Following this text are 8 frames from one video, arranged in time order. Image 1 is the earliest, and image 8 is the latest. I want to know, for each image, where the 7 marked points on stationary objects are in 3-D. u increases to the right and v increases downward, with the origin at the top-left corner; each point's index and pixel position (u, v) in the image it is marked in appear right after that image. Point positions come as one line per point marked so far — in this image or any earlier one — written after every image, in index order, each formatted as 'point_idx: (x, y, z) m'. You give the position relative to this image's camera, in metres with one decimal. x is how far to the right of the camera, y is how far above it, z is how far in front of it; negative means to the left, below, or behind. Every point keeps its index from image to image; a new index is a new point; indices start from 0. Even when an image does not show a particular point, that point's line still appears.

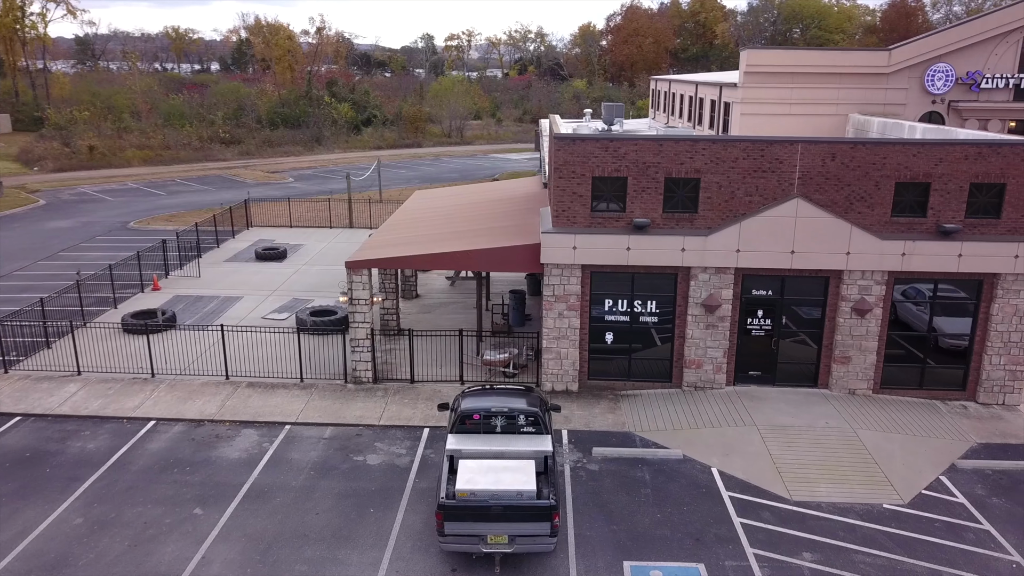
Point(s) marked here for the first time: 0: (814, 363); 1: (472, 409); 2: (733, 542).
0: (+7.1, -1.8, +19.1) m
1: (-0.7, -2.1, +14.0) m
2: (+3.7, -4.2, +13.4) m
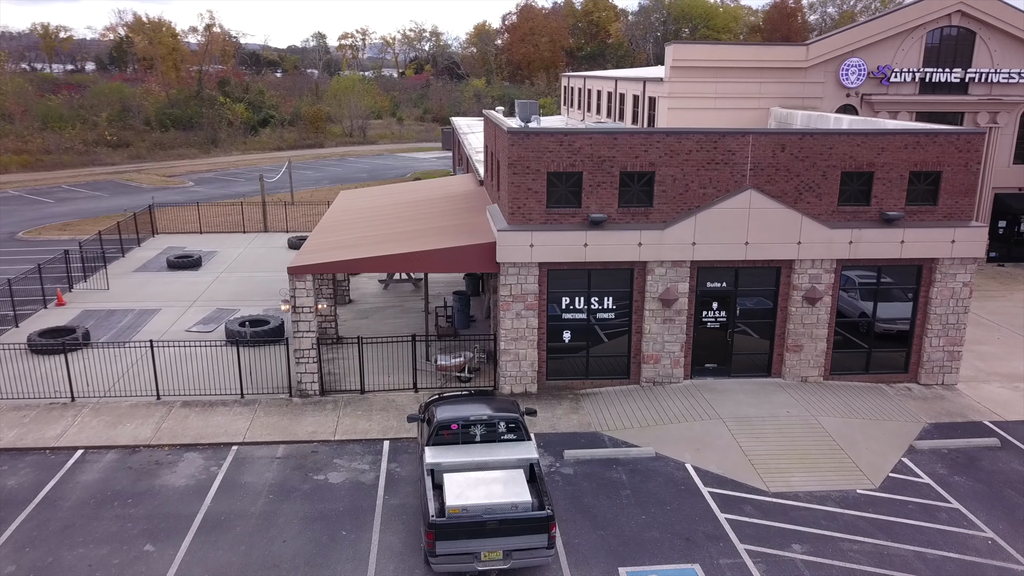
0: (+6.1, -1.5, +19.3) m
1: (-1.0, -2.1, +13.2) m
2: (+3.5, -4.1, +13.2) m
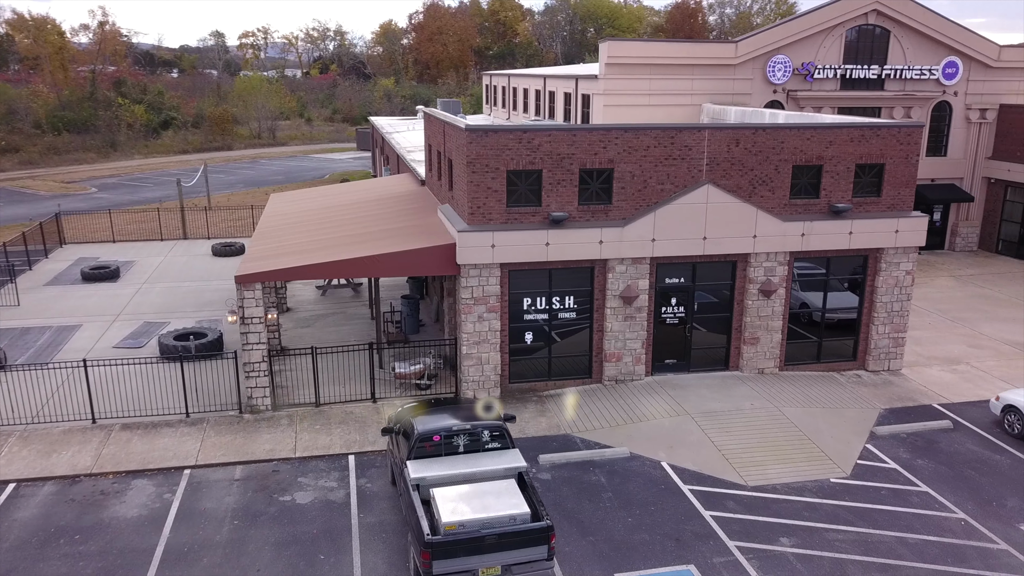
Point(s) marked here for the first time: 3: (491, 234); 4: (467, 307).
0: (+5.1, -1.4, +19.4) m
1: (-1.2, -2.2, +12.6) m
2: (+3.2, -4.0, +13.1) m
3: (-0.4, +1.1, +17.0) m
4: (-0.9, -0.4, +17.4) m
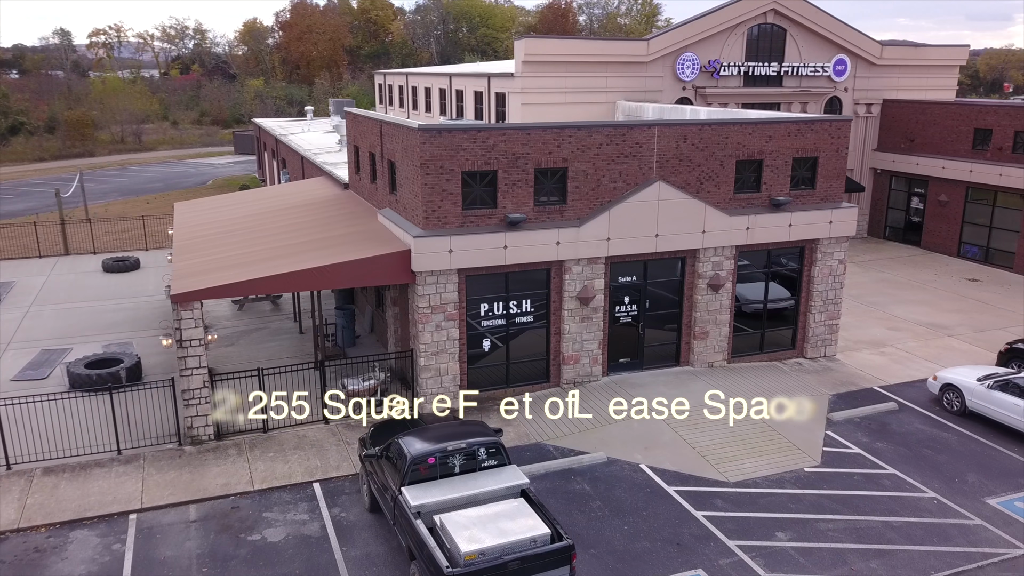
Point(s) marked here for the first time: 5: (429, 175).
0: (+3.9, -1.3, +19.5) m
1: (-1.3, -2.4, +11.8) m
2: (+3.2, -4.0, +12.9) m
3: (-1.3, +1.0, +16.2) m
4: (-1.8, -0.6, +16.5) m
5: (-1.6, +2.2, +16.0) m
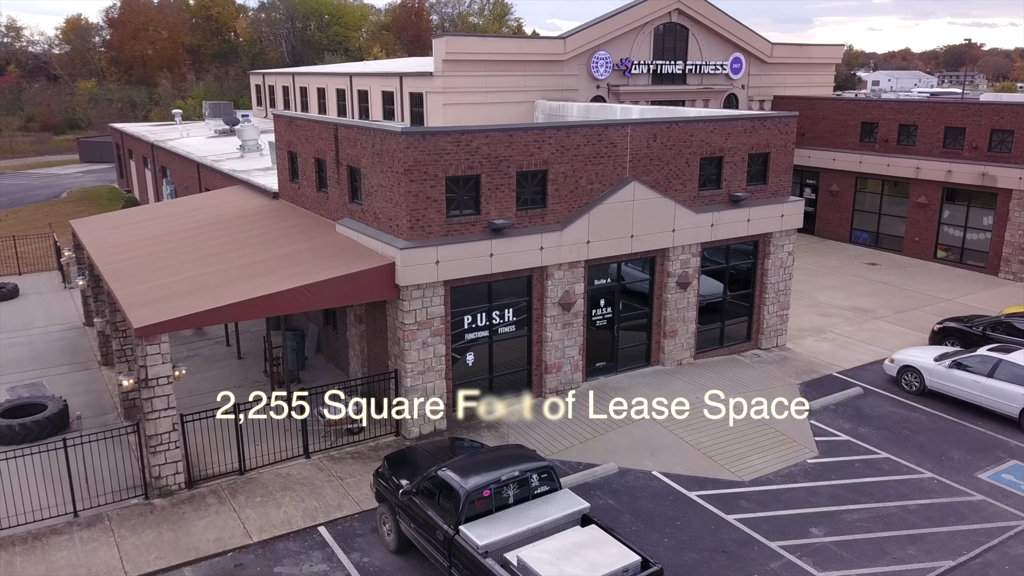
0: (+3.2, -1.3, +19.3) m
1: (-0.5, -2.6, +10.8) m
2: (+3.8, -4.0, +12.8) m
3: (-1.5, +0.7, +15.2) m
4: (-1.9, -0.9, +15.4) m
5: (-1.8, +2.0, +14.9) m
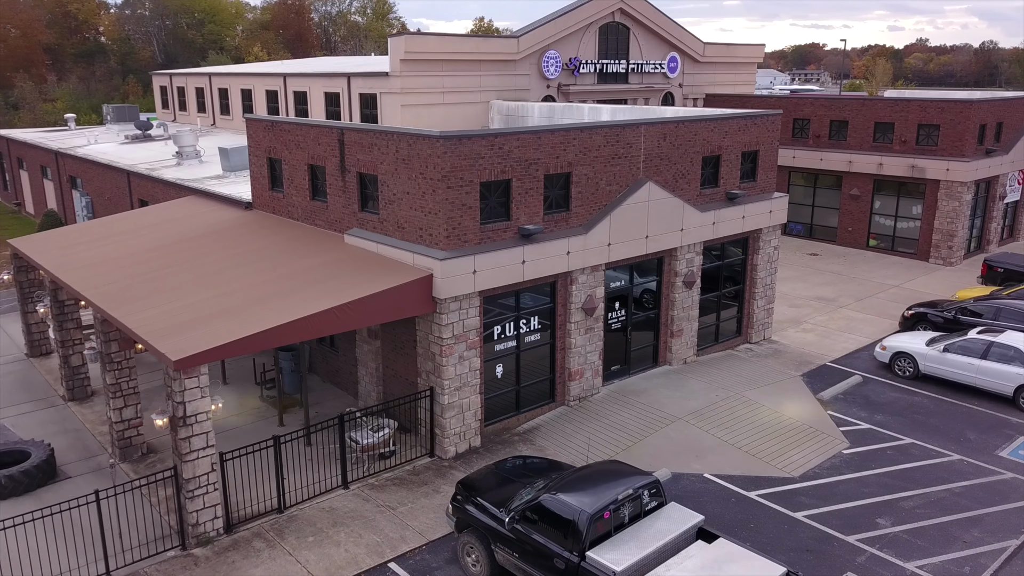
0: (+3.3, -1.3, +19.2) m
1: (+1.1, -2.8, +10.3) m
2: (+5.0, -4.0, +12.8) m
3: (-0.7, +0.5, +14.4) m
4: (-1.1, -1.1, +14.6) m
5: (-1.1, +1.7, +14.1) m
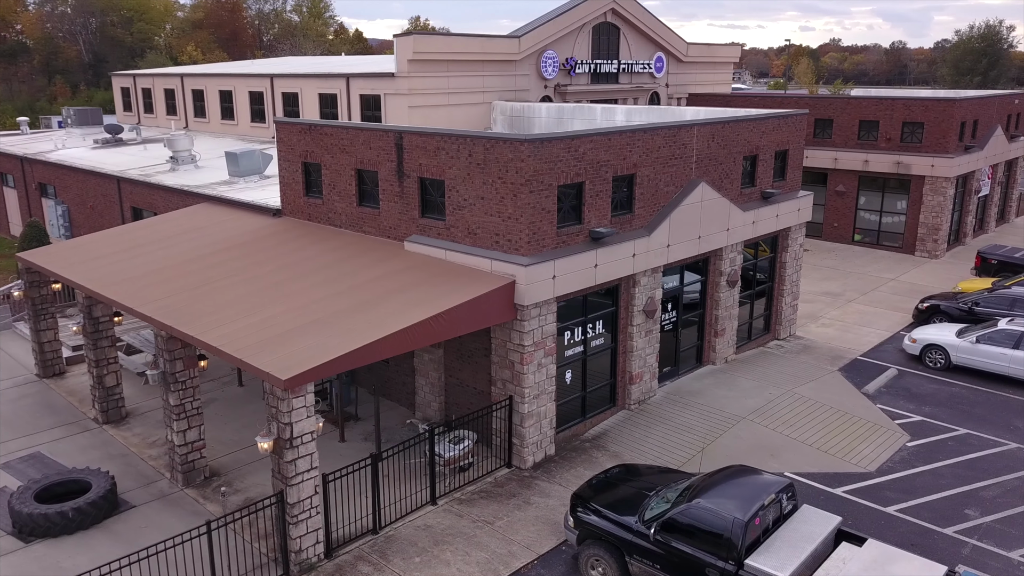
0: (+4.4, -1.3, +19.2) m
1: (+2.9, -2.8, +10.2) m
2: (+6.7, -3.9, +13.1) m
3: (+0.7, +0.4, +14.1) m
4: (+0.3, -1.2, +14.3) m
5: (+0.4, +1.6, +13.8) m
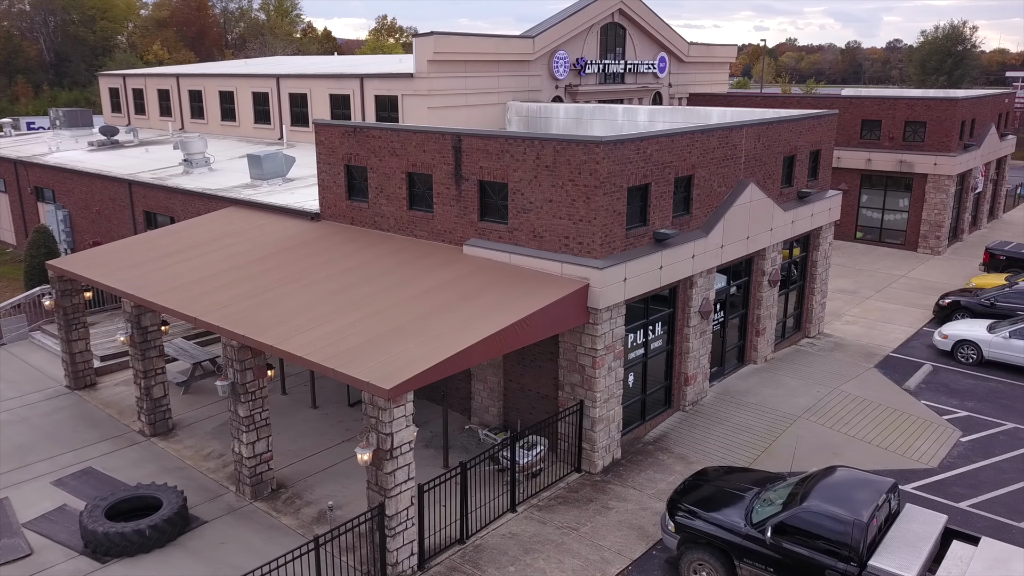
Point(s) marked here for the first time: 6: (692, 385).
0: (+5.4, -1.3, +19.3) m
1: (+4.4, -2.8, +10.2) m
2: (+8.0, -3.9, +13.3) m
3: (+2.0, +0.4, +14.0) m
4: (+1.6, -1.2, +14.2) m
5: (+1.6, +1.6, +13.7) m
6: (+3.8, -2.0, +17.1) m
